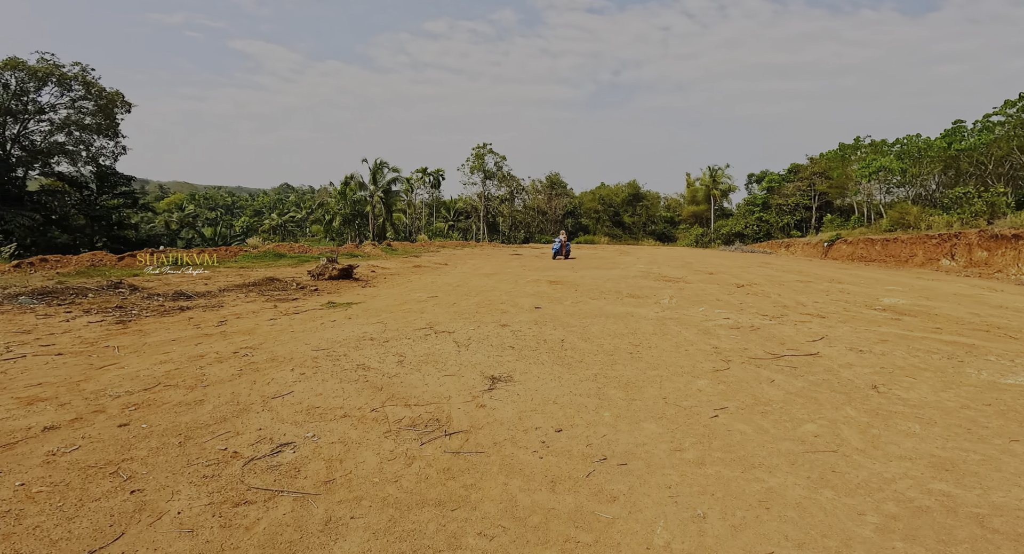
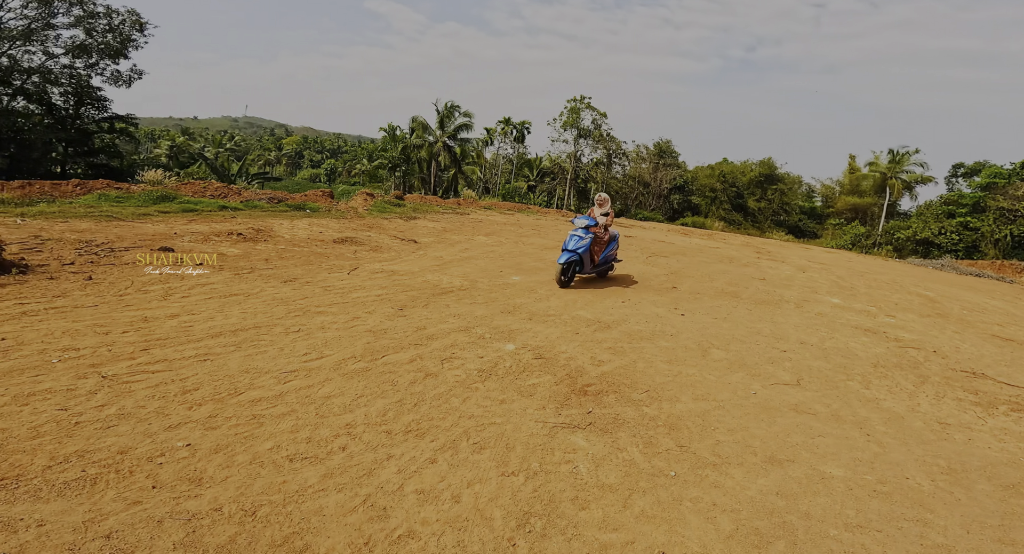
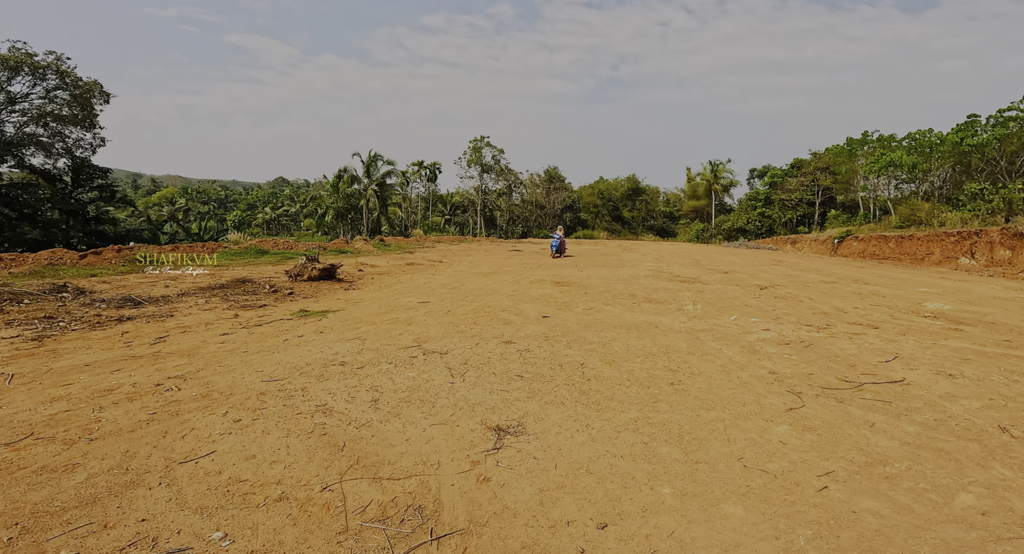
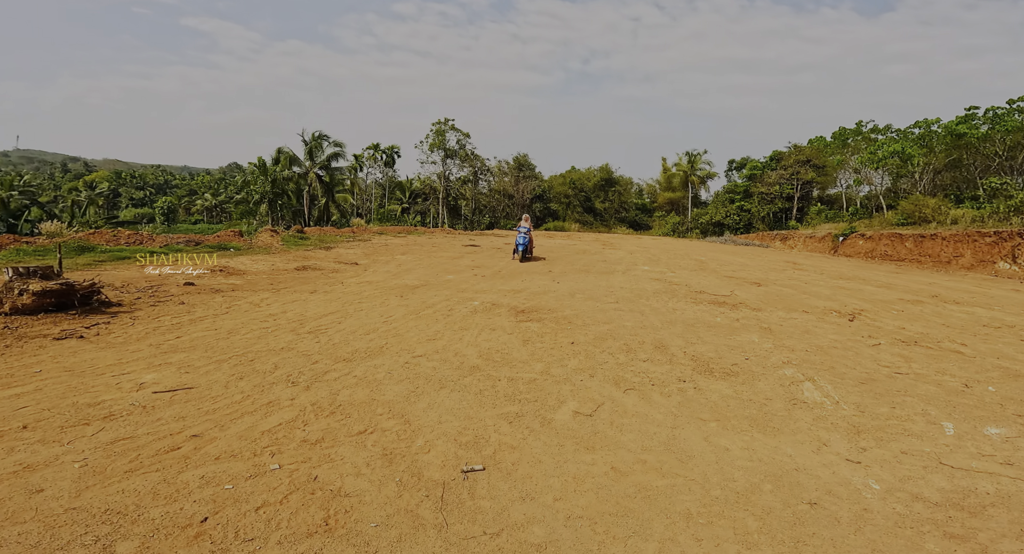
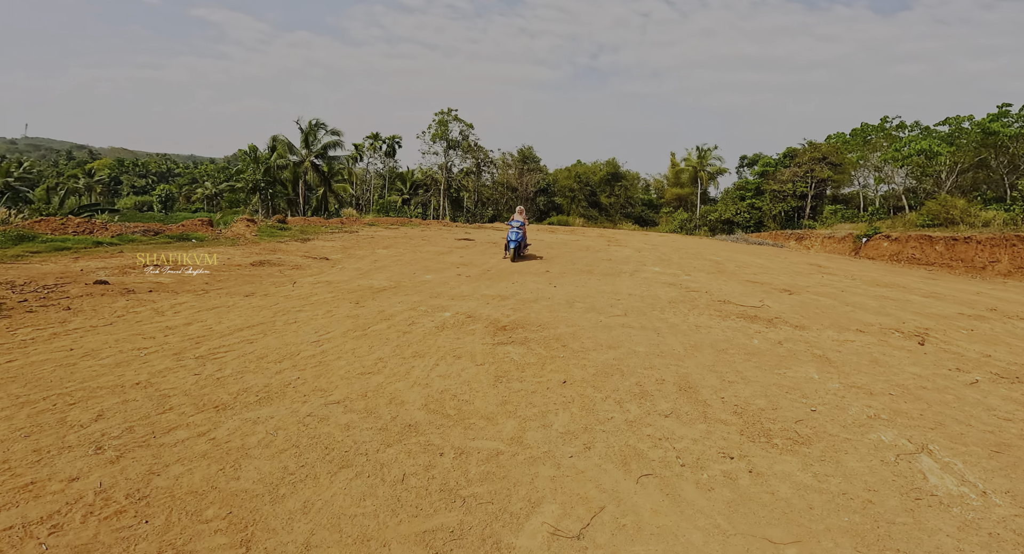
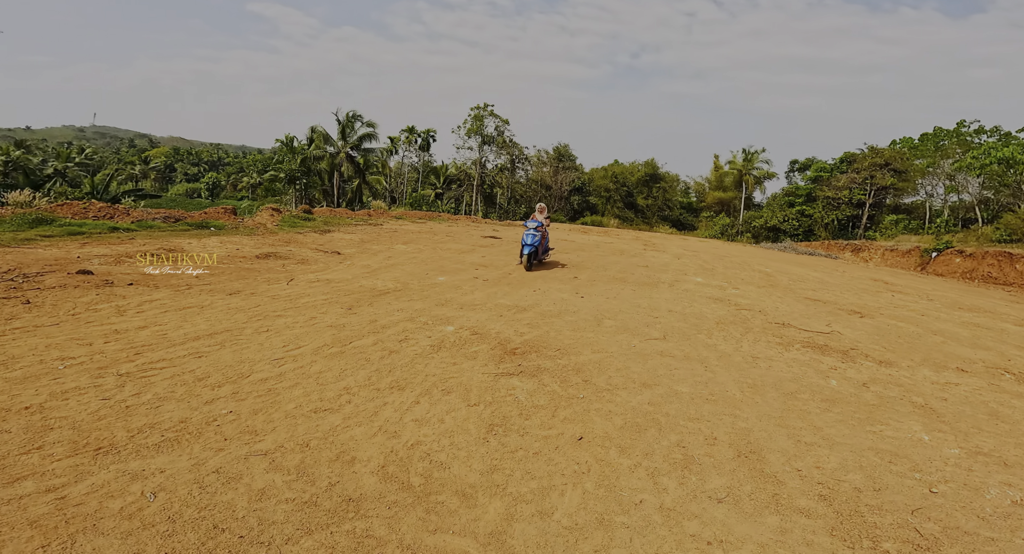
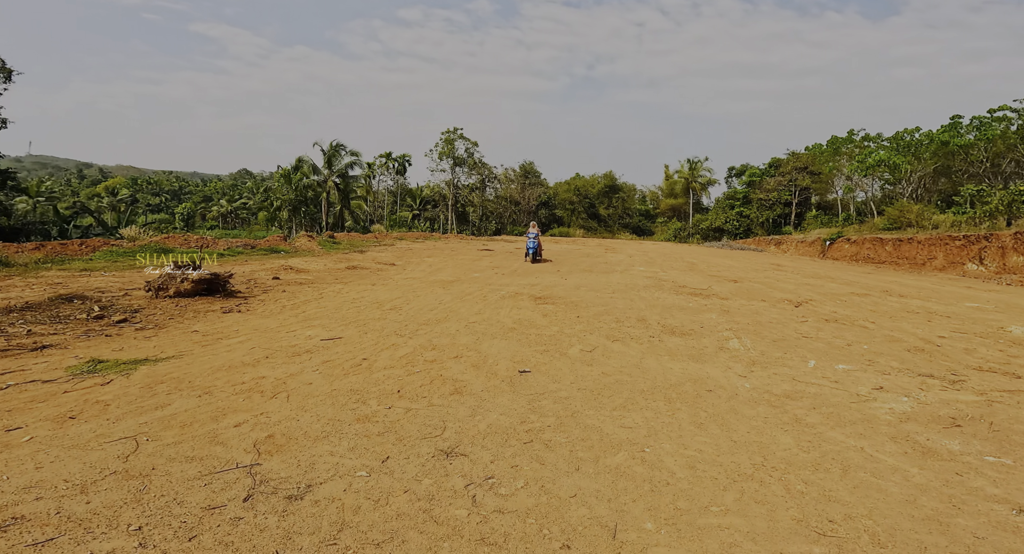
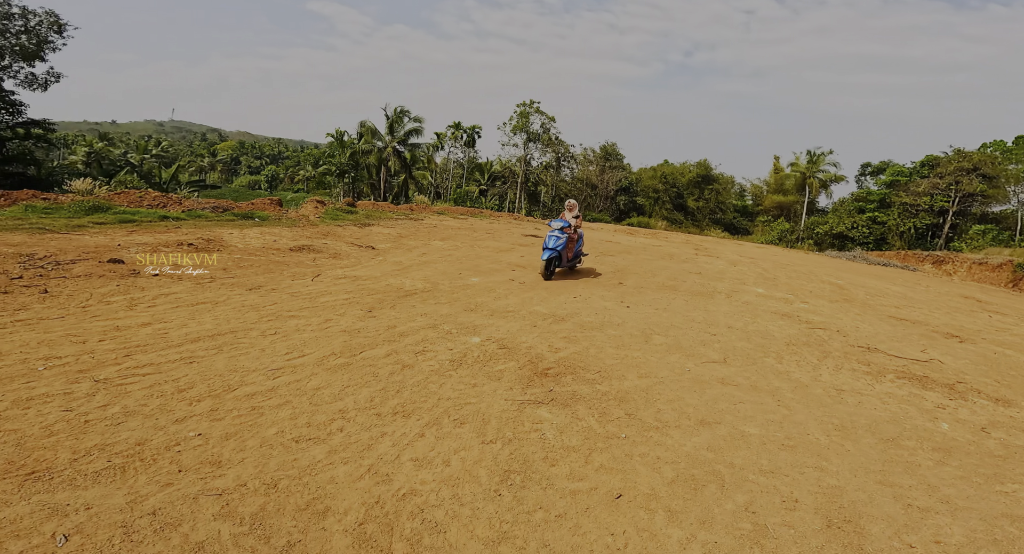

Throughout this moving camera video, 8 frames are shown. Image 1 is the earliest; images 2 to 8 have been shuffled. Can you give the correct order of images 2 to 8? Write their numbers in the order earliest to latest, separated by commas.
3, 7, 4, 5, 6, 8, 2
